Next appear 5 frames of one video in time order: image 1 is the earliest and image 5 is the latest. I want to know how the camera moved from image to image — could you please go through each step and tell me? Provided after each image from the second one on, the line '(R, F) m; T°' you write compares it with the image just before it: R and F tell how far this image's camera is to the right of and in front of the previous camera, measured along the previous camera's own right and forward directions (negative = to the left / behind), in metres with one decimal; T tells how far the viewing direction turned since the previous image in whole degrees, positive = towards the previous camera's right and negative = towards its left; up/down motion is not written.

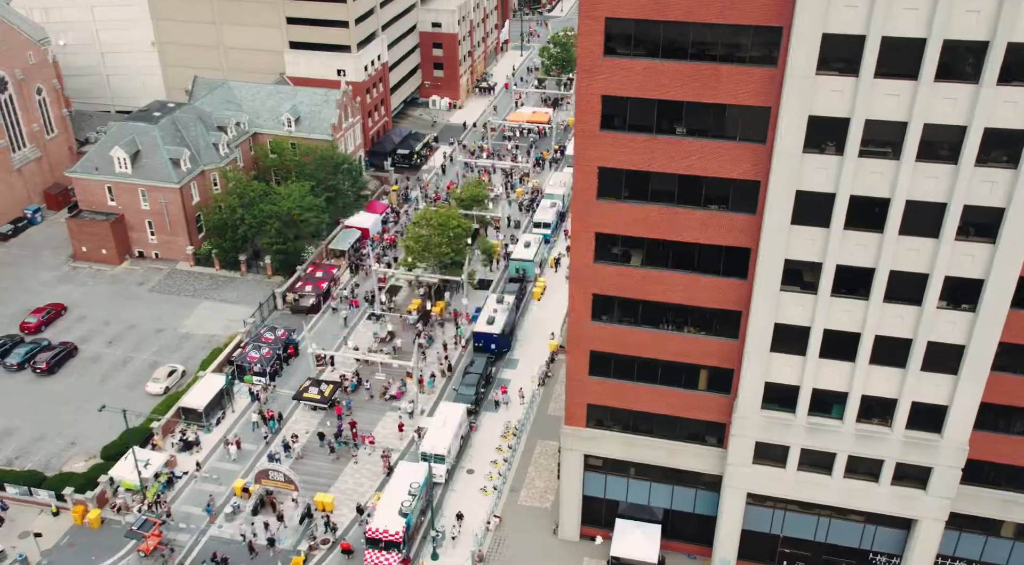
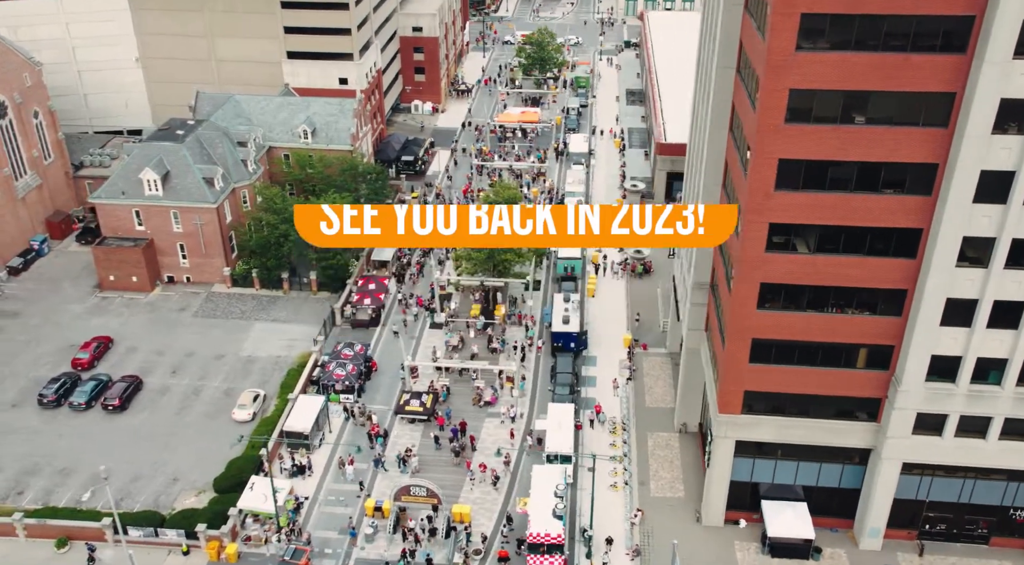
(-16.7, +0.7) m; +7°
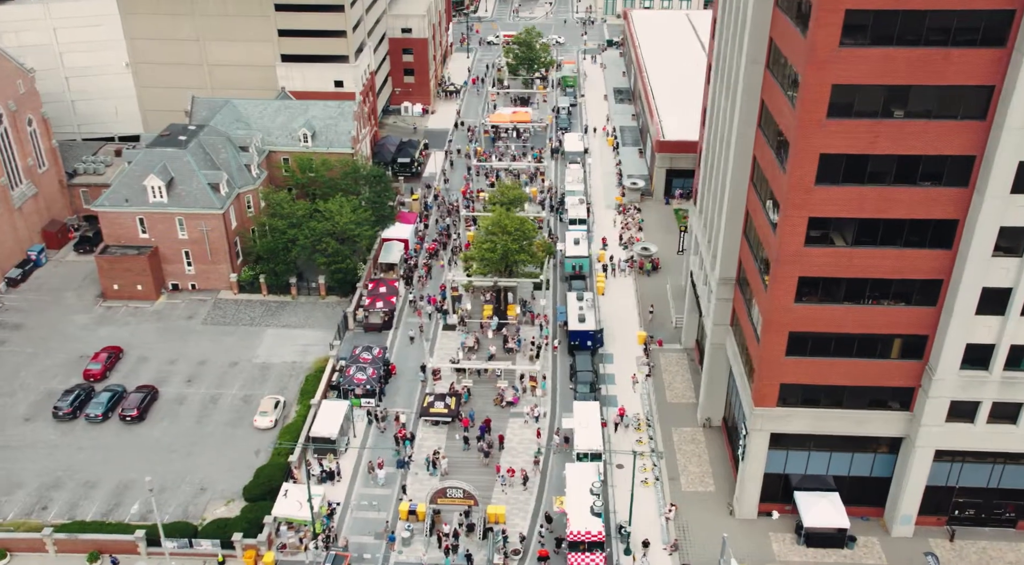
(-4.7, 0.0) m; +2°
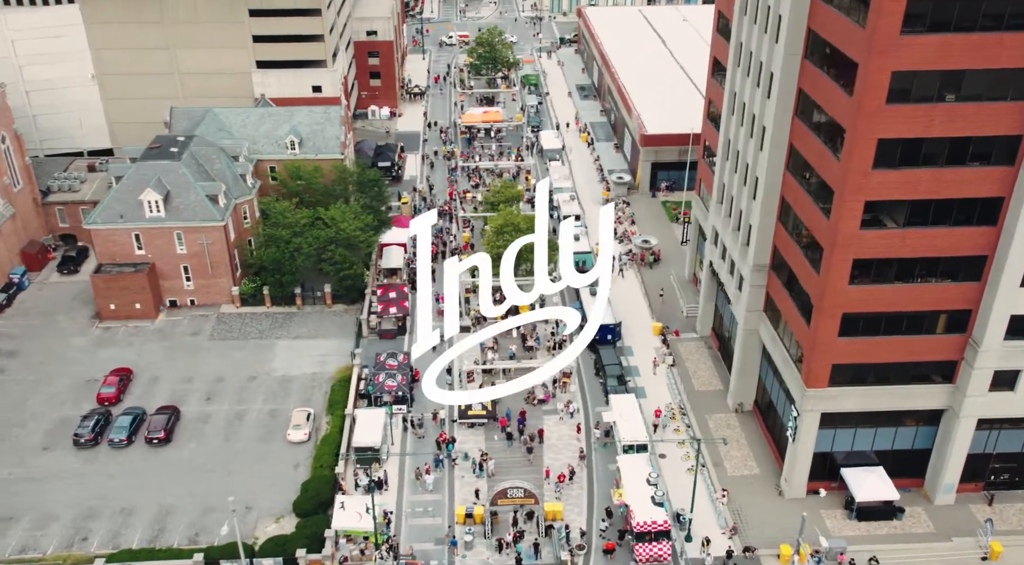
(-9.0, +0.3) m; +5°
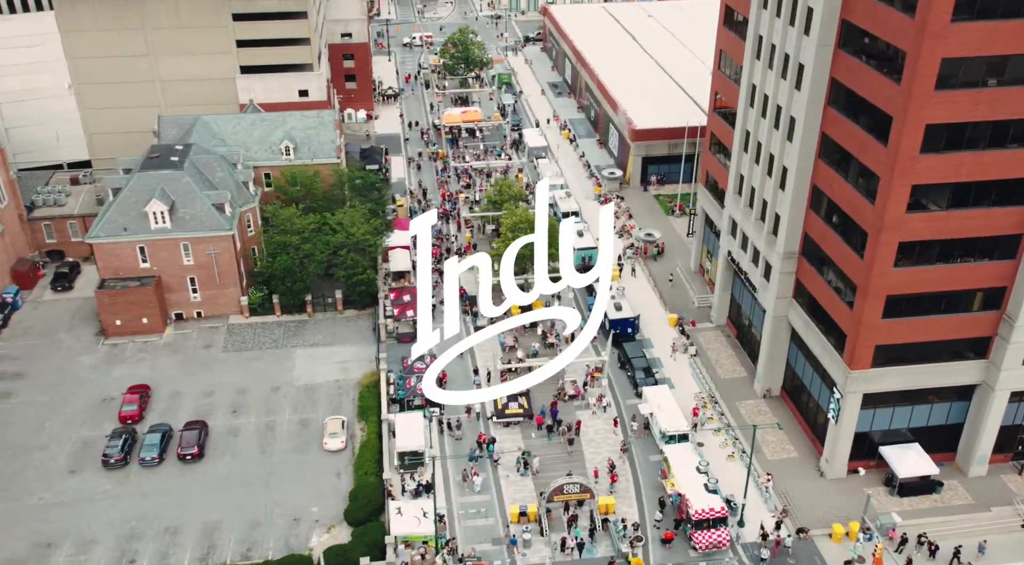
(-7.9, +0.2) m; +4°
